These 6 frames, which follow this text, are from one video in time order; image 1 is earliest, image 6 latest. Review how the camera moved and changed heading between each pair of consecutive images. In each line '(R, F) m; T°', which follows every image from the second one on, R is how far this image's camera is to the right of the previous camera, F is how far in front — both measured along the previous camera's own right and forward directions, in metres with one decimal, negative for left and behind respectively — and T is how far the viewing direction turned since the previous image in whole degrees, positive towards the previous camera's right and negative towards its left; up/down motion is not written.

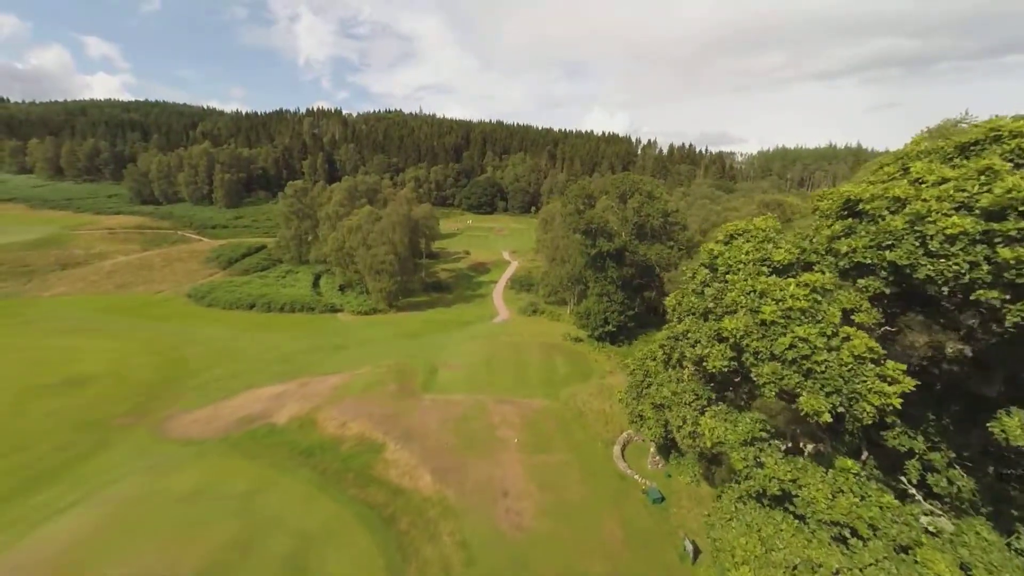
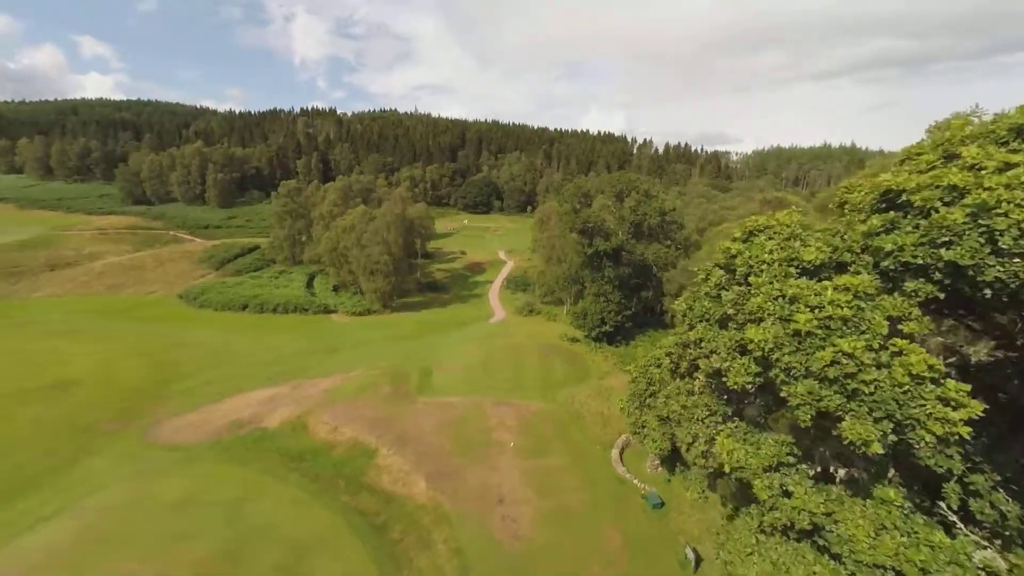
(+0.1, +0.8) m; 0°
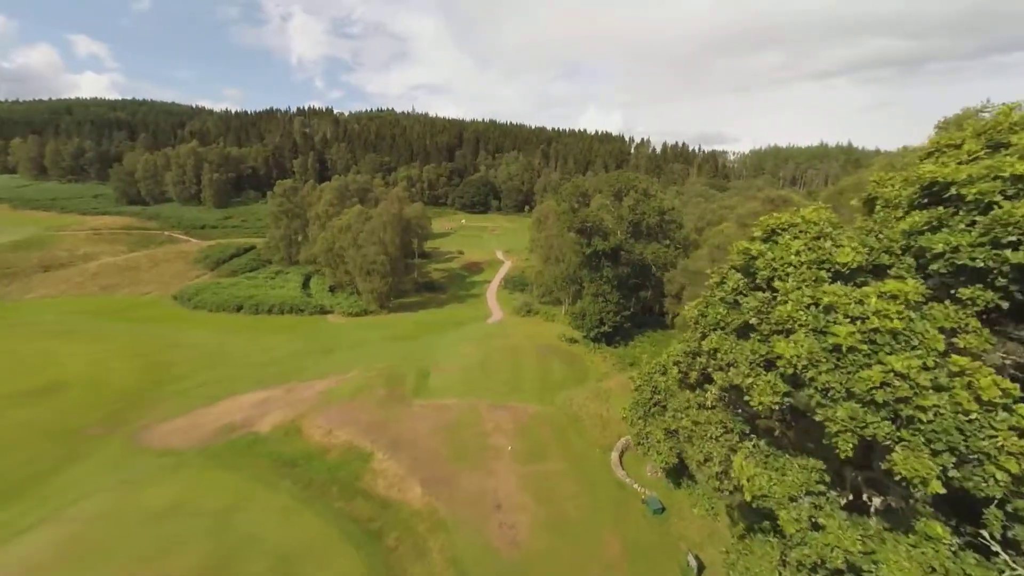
(+0.1, +0.7) m; 0°
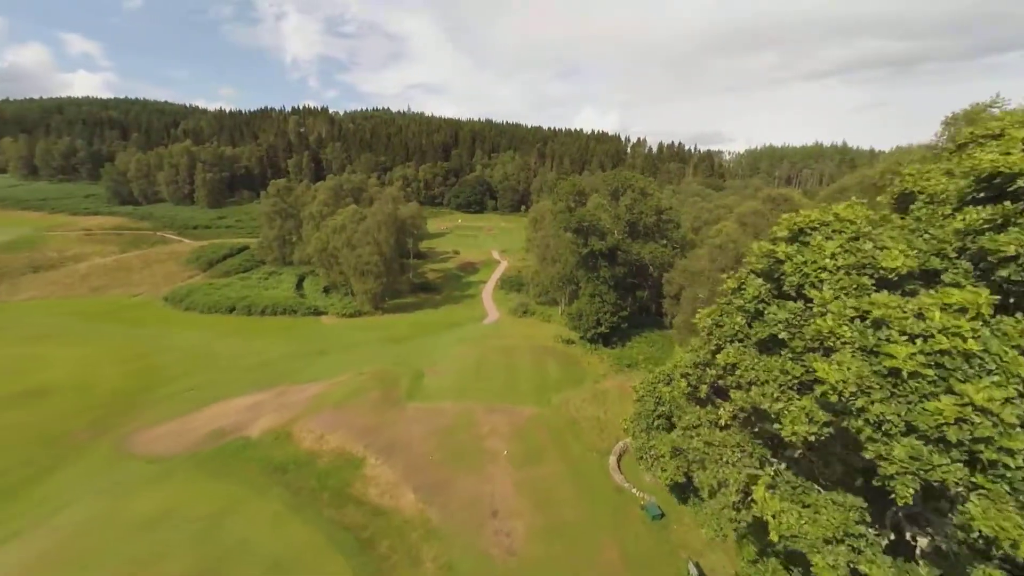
(+0.1, +0.7) m; 0°
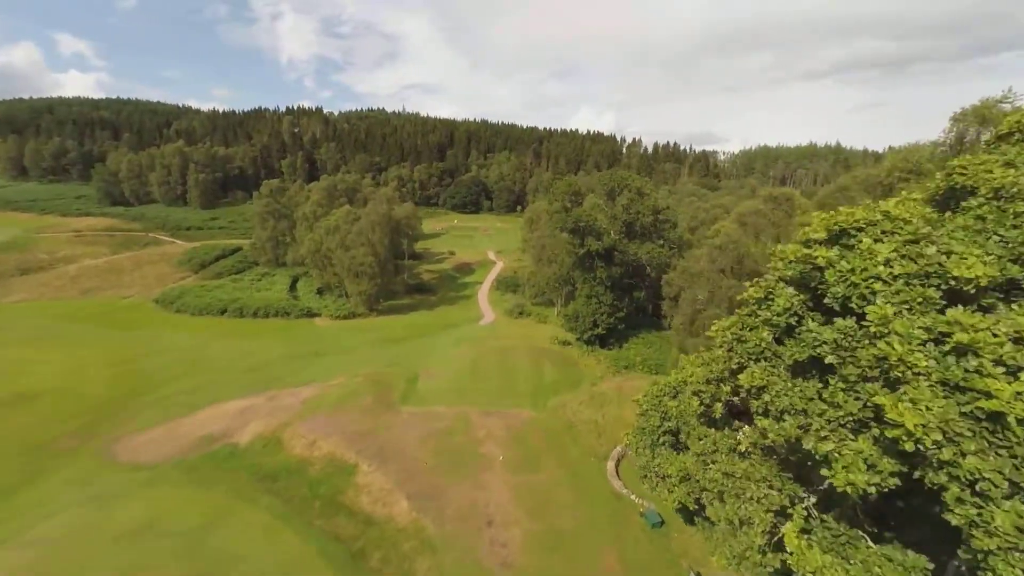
(+0.1, +0.8) m; +1°
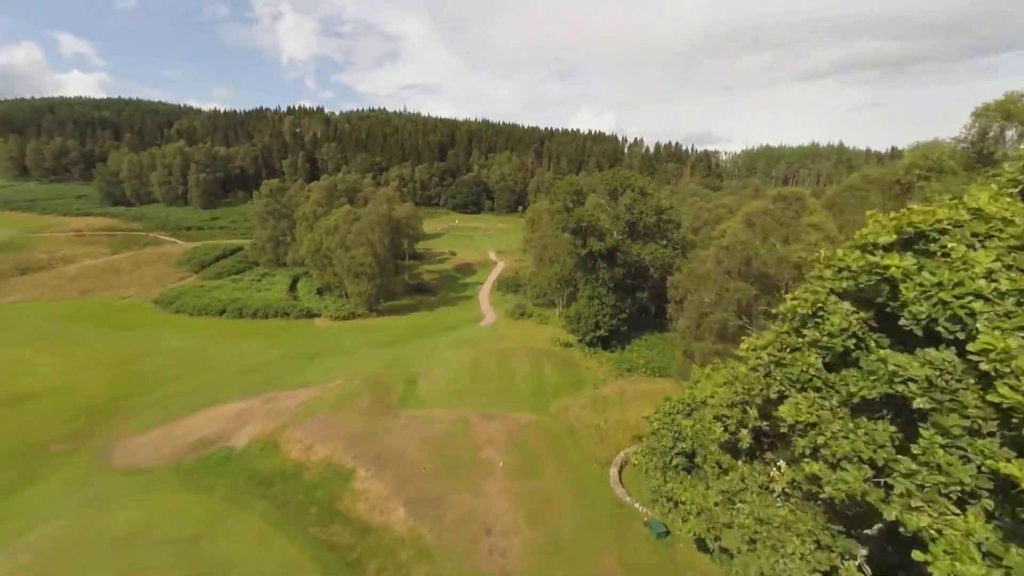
(0.0, +0.8) m; 0°
